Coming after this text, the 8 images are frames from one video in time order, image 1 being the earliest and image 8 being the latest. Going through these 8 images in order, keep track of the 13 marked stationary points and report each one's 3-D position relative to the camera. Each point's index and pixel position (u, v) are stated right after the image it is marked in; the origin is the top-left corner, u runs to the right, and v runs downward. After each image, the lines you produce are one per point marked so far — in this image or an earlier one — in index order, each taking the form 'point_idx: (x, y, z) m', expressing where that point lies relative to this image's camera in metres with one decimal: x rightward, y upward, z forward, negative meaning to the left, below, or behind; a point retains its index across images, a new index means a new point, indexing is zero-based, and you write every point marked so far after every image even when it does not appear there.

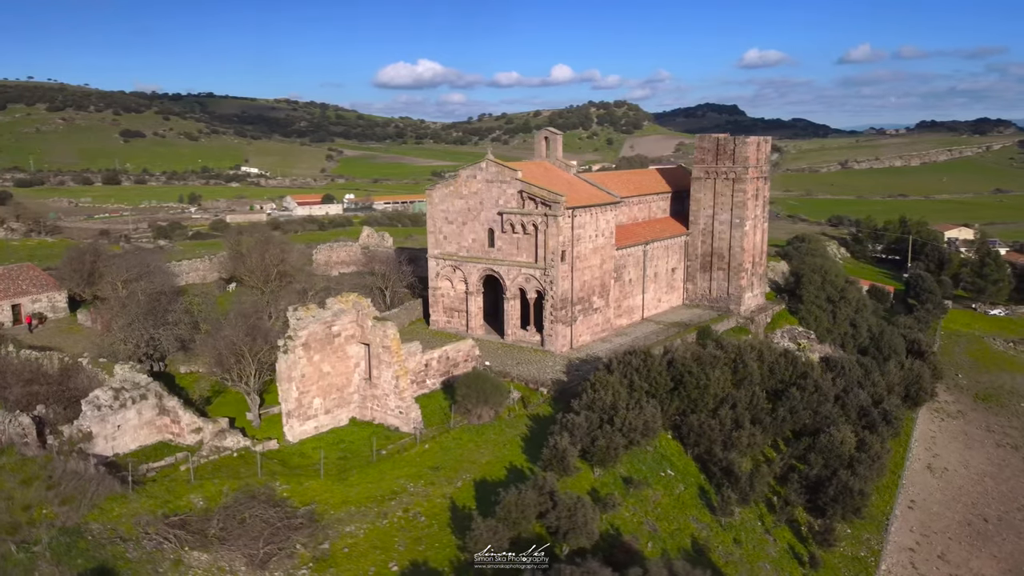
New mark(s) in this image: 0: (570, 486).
0: (+1.2, -4.5, +16.1) m
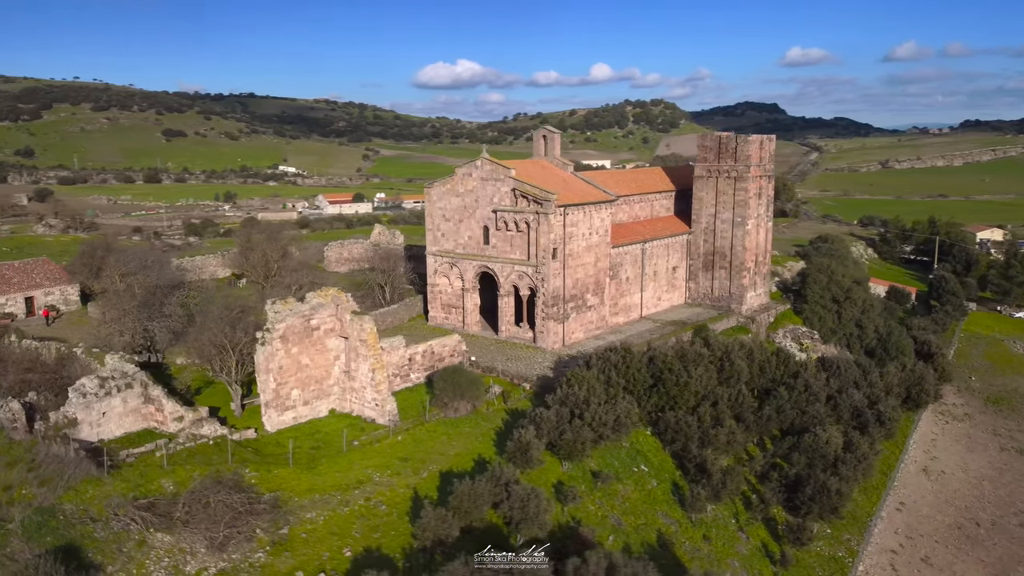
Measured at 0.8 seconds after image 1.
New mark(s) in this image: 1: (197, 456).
0: (+0.4, -4.4, +16.4) m
1: (-7.2, -3.8, +16.1) m
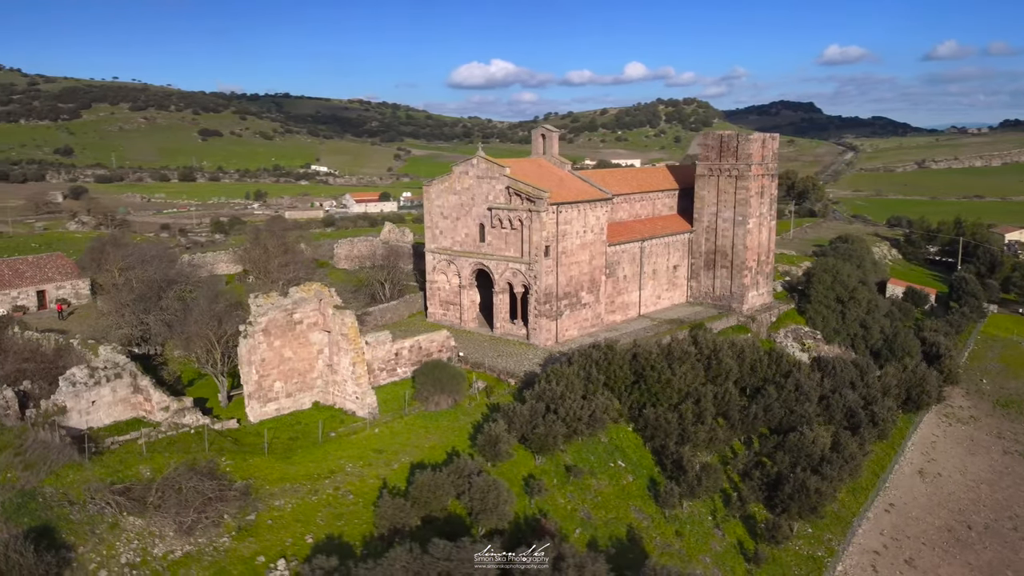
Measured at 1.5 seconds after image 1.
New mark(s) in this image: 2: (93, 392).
0: (-0.3, -4.3, +16.6) m
1: (-7.9, -3.7, +16.7) m
2: (-10.8, -2.7, +18.2) m
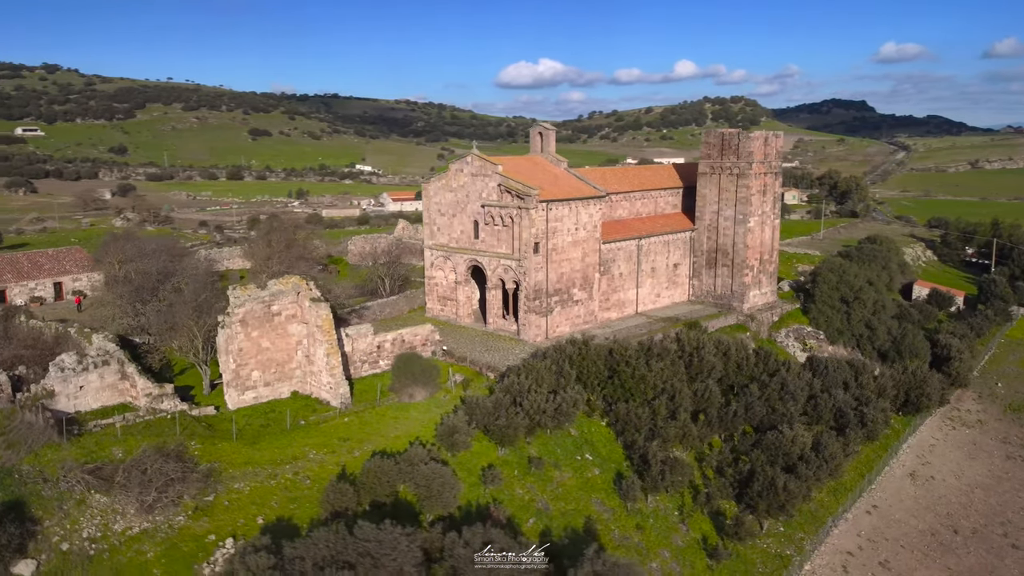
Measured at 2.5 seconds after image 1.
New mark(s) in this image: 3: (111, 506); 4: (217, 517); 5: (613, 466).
0: (-1.3, -4.2, +17.0) m
1: (-8.9, -3.5, +17.4) m
2: (-11.7, -2.4, +19.2) m
3: (-8.2, -4.5, +14.5) m
4: (-6.0, -4.7, +14.4) m
5: (+2.8, -5.0, +19.7) m
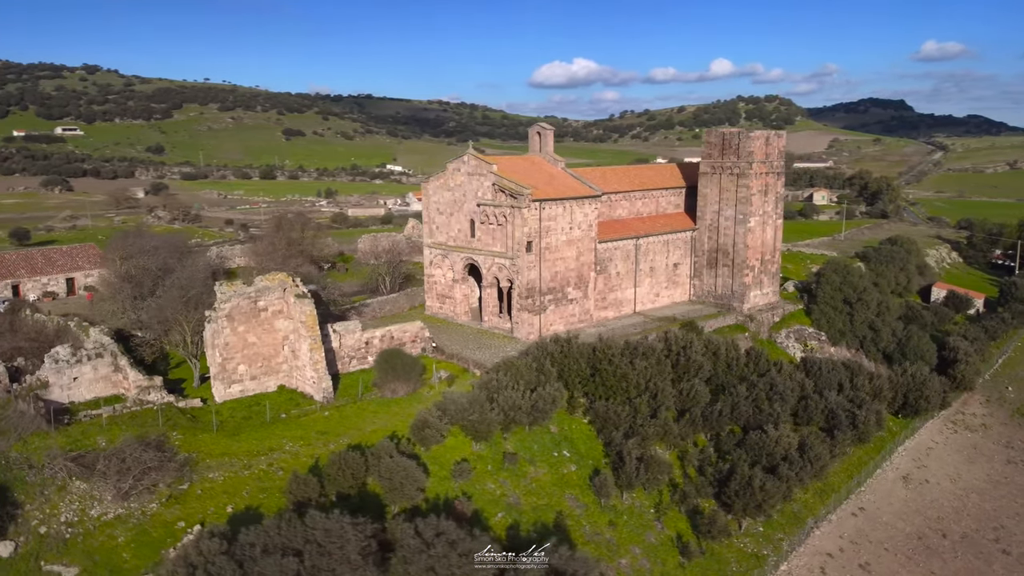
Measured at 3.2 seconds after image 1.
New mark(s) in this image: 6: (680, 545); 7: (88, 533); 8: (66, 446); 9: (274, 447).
0: (-2.0, -4.1, +17.3) m
1: (-9.6, -3.3, +18.0) m
2: (-12.3, -2.3, +19.8) m
3: (-9.0, -4.3, +15.1) m
4: (-6.8, -4.6, +14.9) m
5: (+2.2, -4.9, +19.9) m
6: (+4.4, -6.8, +18.6) m
7: (-8.4, -4.8, +14.0) m
8: (-10.4, -3.7, +16.5) m
9: (-5.8, -3.9, +17.2) m
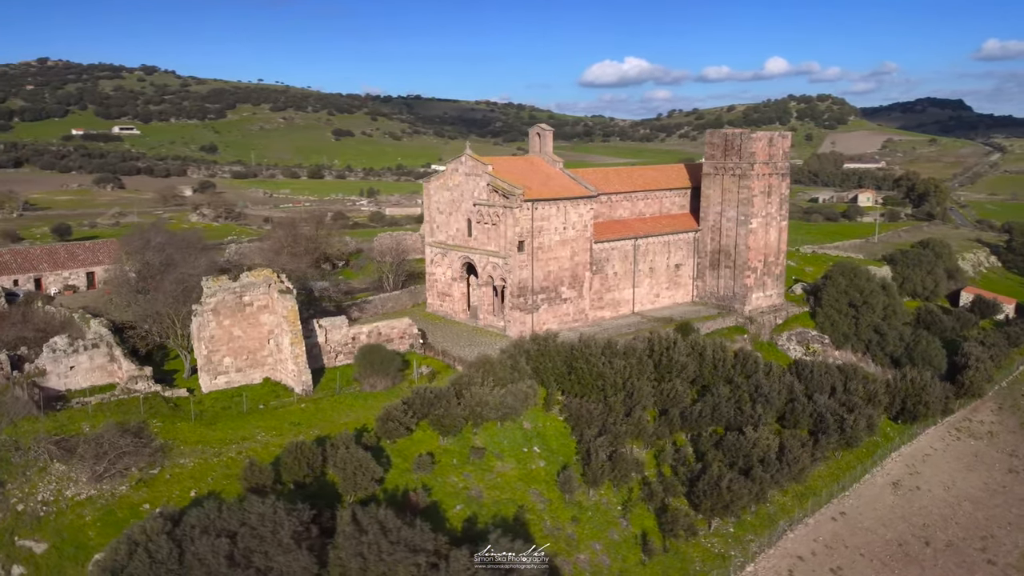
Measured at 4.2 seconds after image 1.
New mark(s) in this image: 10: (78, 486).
0: (-3.0, -4.0, +17.8) m
1: (-10.5, -3.2, +19.0) m
2: (-13.1, -2.1, +20.9) m
3: (-10.1, -4.2, +16.0) m
4: (-7.9, -4.5, +15.7) m
5: (+1.4, -4.9, +20.2) m
6: (+3.5, -6.8, +18.8) m
7: (-9.5, -4.7, +14.9) m
8: (-11.4, -3.5, +17.5) m
9: (-6.7, -3.8, +18.0) m
10: (-9.6, -4.4, +15.6) m
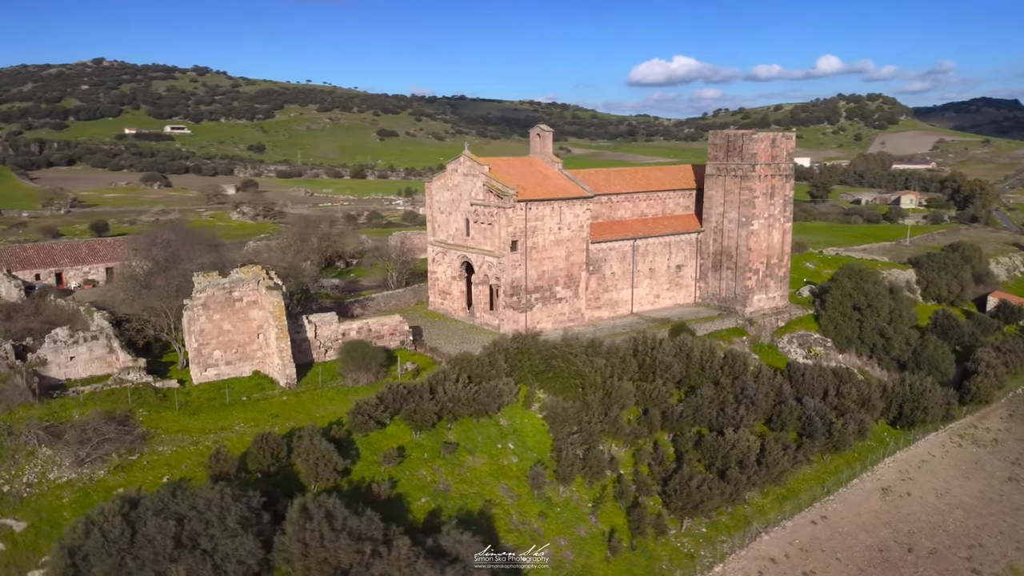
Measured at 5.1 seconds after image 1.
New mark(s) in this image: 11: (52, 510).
0: (-3.8, -4.0, +18.4) m
1: (-11.2, -3.0, +19.9) m
2: (-13.7, -1.9, +22.0) m
3: (-11.0, -4.1, +16.9) m
4: (-8.8, -4.3, +16.5) m
5: (+0.6, -4.9, +20.5) m
6: (+2.6, -6.8, +19.1) m
7: (-10.5, -4.6, +15.8) m
8: (-12.2, -3.4, +18.5) m
9: (-7.6, -3.7, +18.7) m
10: (-10.5, -4.2, +16.5) m
11: (-10.0, -4.8, +15.4) m
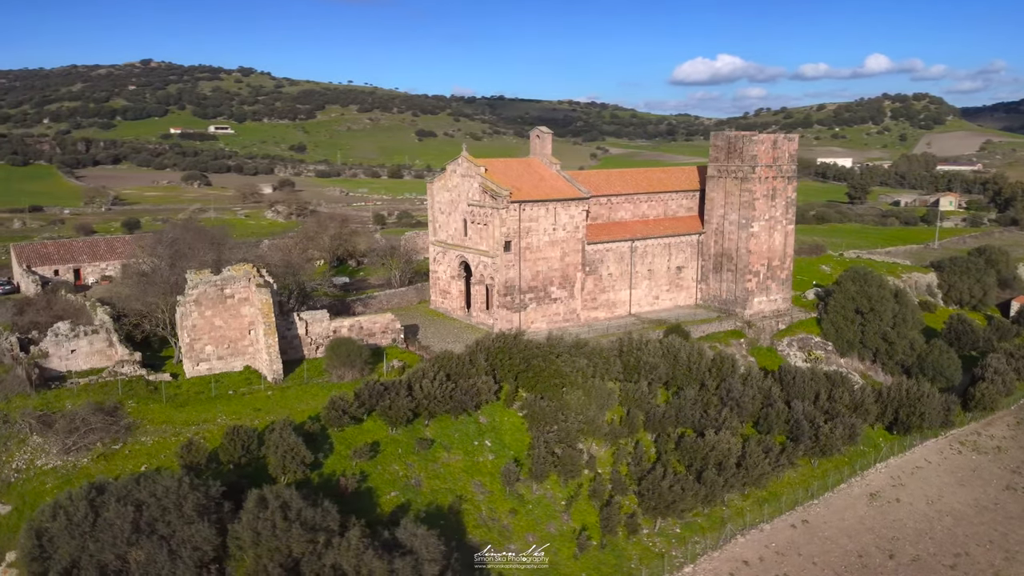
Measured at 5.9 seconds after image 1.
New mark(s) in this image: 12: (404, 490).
0: (-4.6, -3.9, +18.9) m
1: (-11.9, -2.9, +20.8) m
2: (-14.3, -1.7, +23.0) m
3: (-11.9, -3.9, +17.8) m
4: (-9.7, -4.3, +17.3) m
5: (-0.1, -4.9, +20.9) m
6: (+1.9, -6.8, +19.3) m
7: (-11.4, -4.5, +16.6) m
8: (-13.0, -3.2, +19.4) m
9: (-8.3, -3.6, +19.4) m
10: (-11.4, -4.1, +17.3) m
11: (-10.9, -4.7, +16.2) m
12: (-2.8, -5.2, +18.3) m
